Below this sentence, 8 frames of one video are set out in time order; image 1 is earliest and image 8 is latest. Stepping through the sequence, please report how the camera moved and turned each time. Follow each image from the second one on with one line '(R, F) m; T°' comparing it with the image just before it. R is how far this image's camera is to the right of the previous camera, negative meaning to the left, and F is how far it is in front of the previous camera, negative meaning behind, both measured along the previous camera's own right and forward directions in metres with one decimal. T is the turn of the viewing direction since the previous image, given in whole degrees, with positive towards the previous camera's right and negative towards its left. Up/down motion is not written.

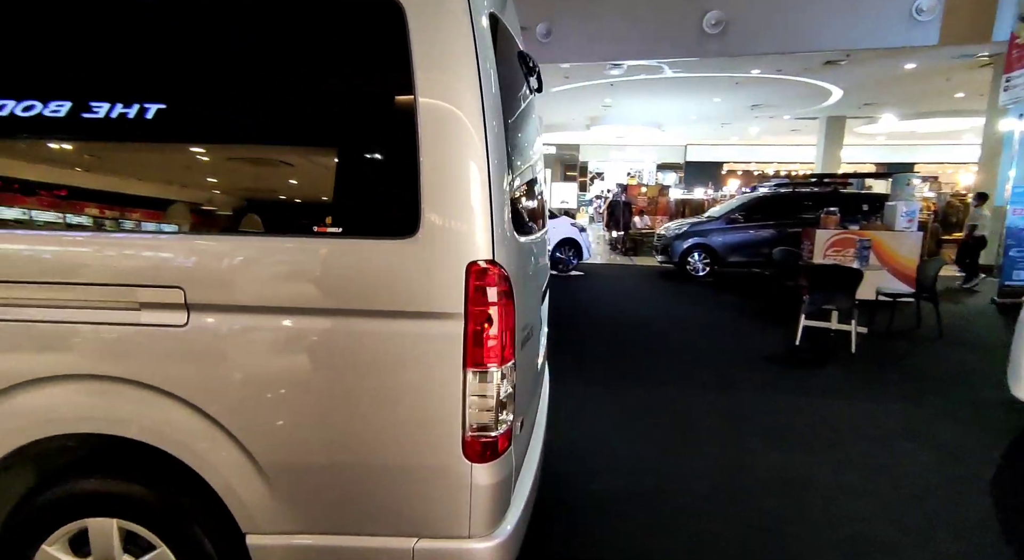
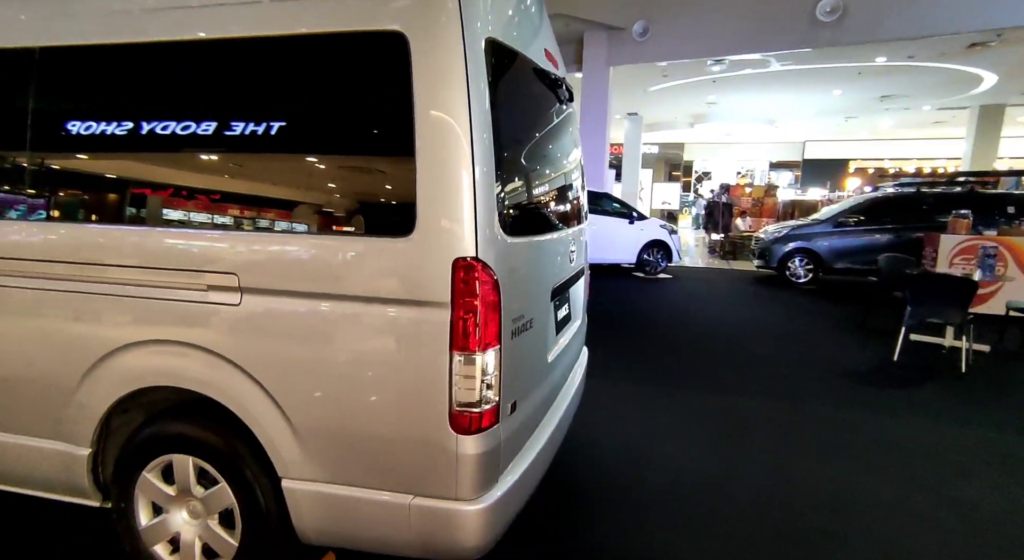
(+0.3, -0.1) m; -11°
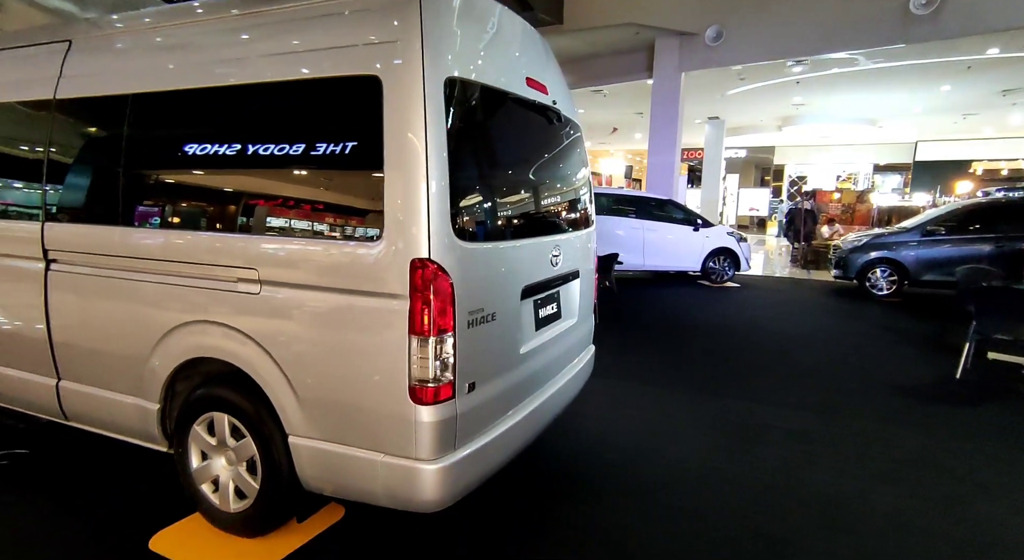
(+0.4, -0.2) m; -9°
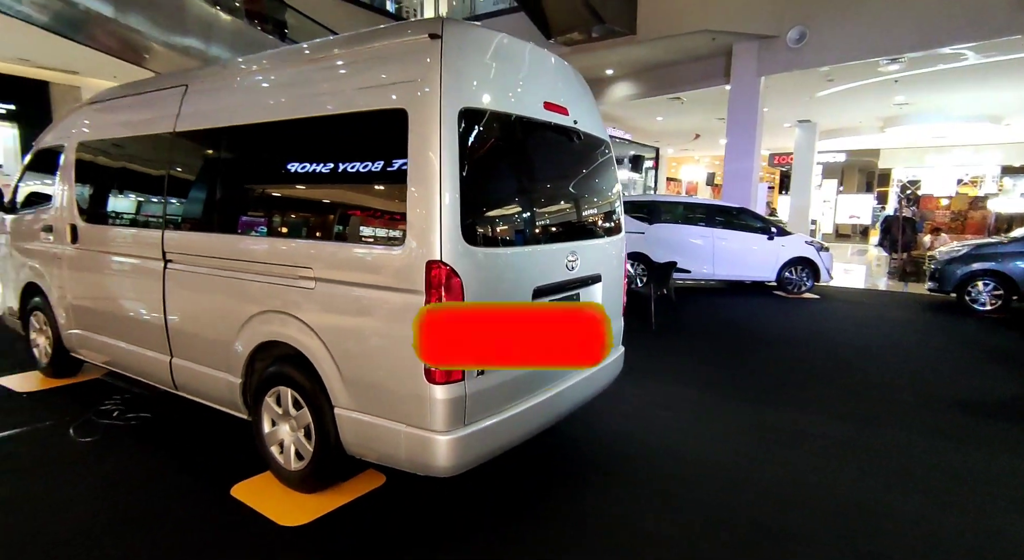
(+0.3, -0.3) m; -9°
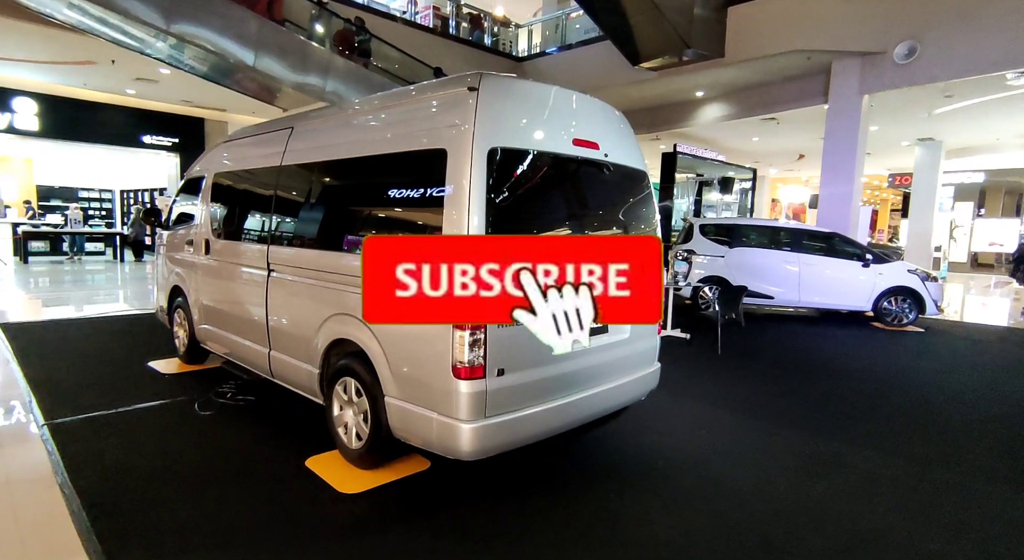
(+0.4, -0.3) m; -10°
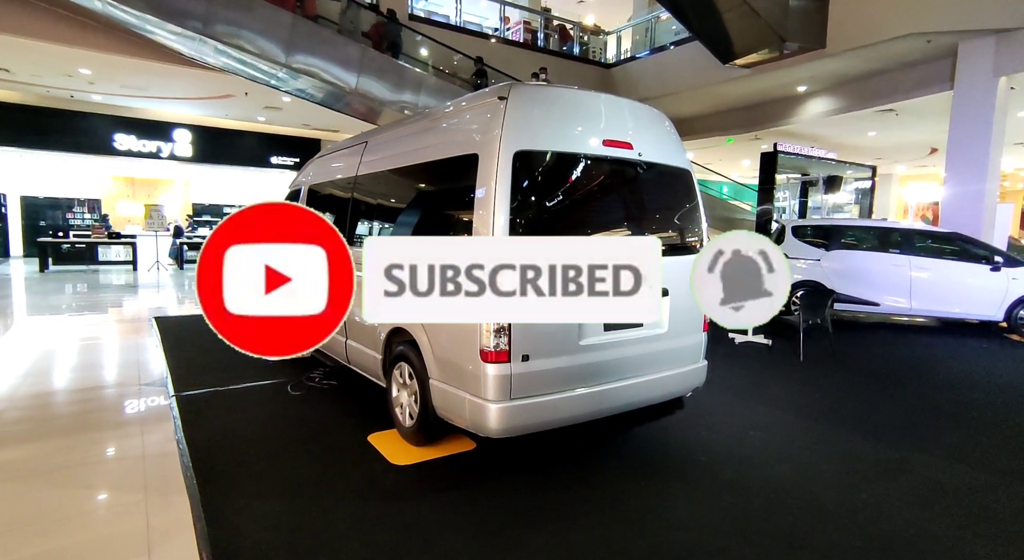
(+0.4, -0.2) m; -11°
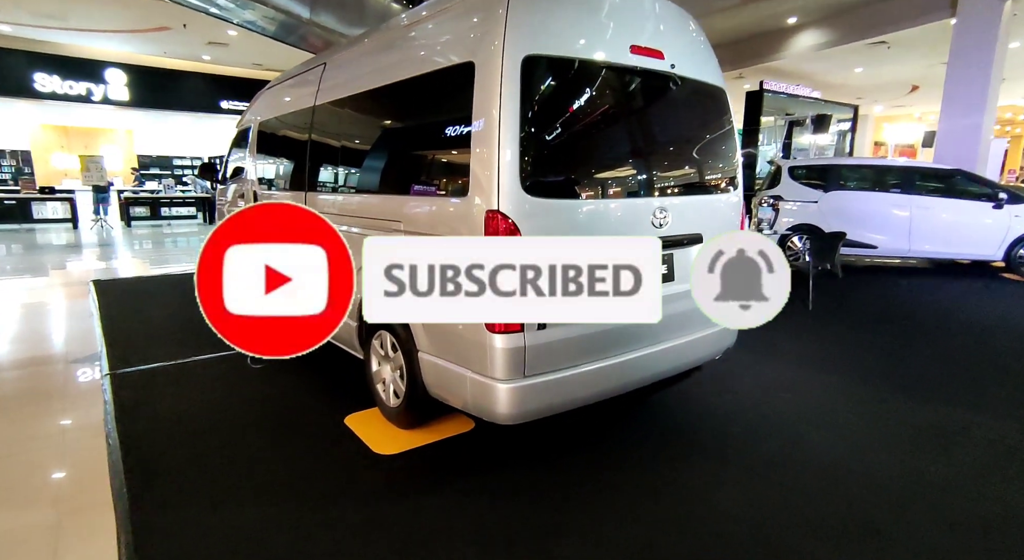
(-0.2, +0.6) m; +3°
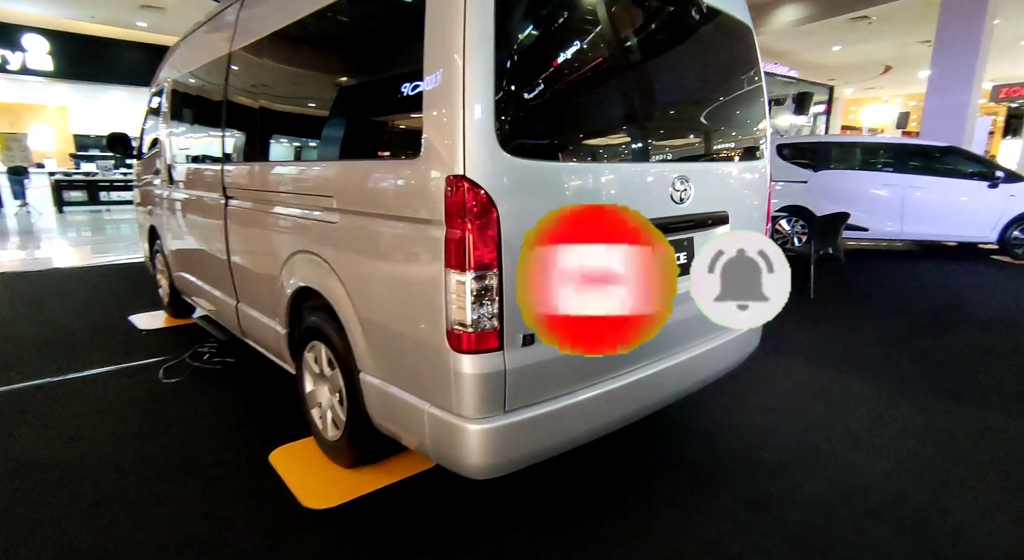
(0.0, +0.6) m; +3°
